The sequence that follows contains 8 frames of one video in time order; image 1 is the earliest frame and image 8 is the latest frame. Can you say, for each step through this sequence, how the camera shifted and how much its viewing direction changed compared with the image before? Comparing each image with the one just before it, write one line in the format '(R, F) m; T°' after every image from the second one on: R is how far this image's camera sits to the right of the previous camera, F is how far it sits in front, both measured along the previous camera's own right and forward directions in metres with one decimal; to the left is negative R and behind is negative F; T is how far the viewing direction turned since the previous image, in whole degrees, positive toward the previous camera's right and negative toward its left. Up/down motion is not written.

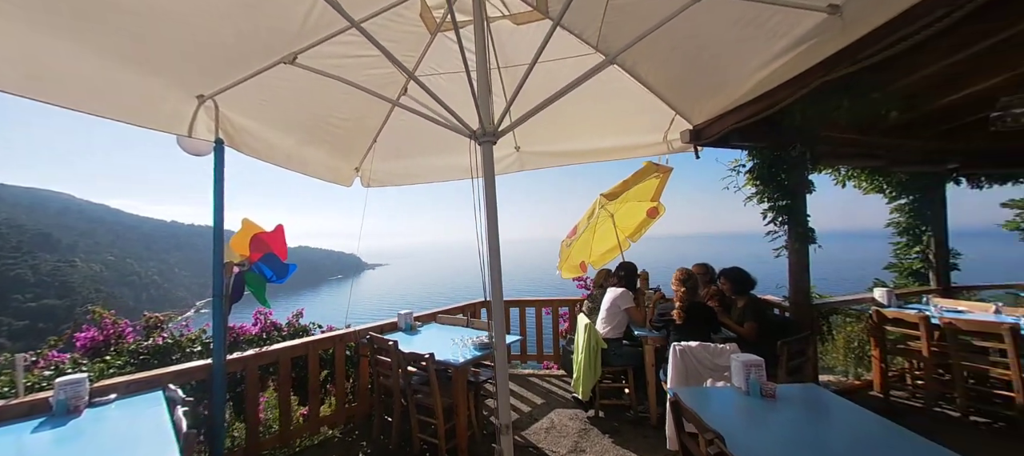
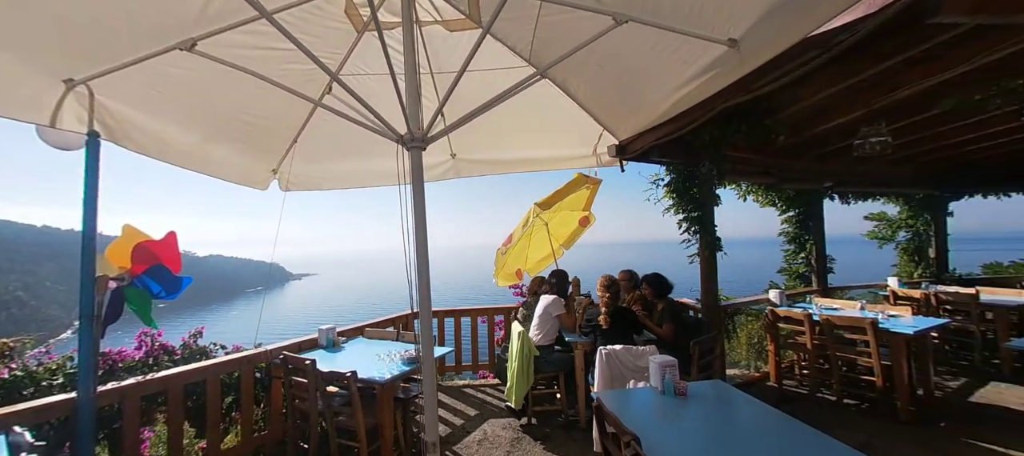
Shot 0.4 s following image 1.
(+0.1, 0.0) m; +9°
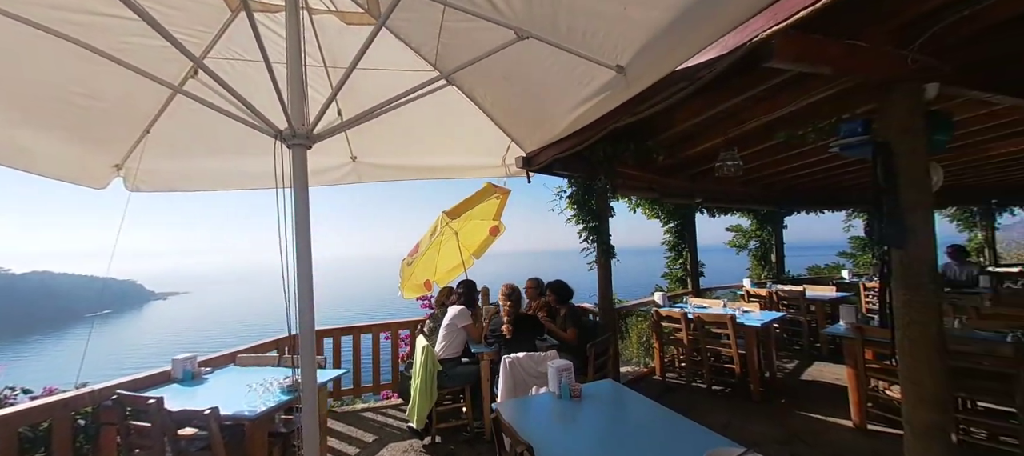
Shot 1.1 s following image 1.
(+0.1, 0.0) m; +13°
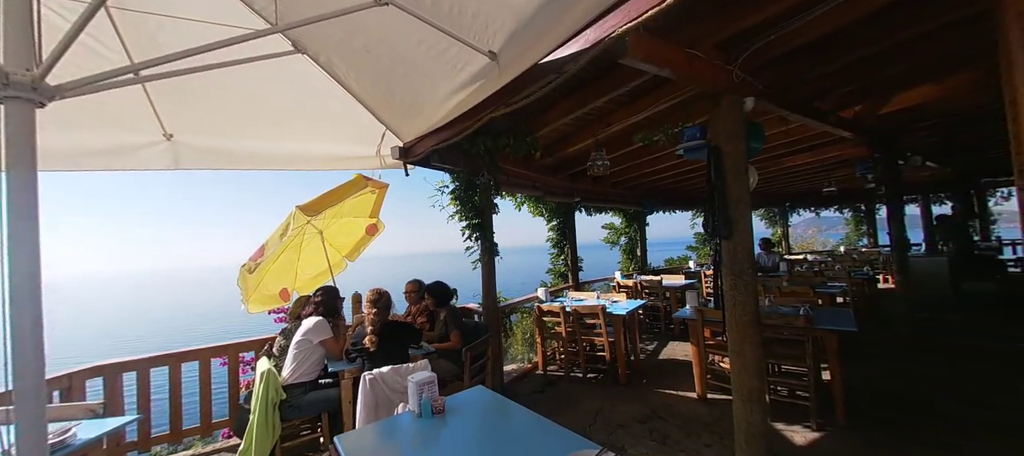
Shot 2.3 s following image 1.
(+0.2, +0.2) m; +16°
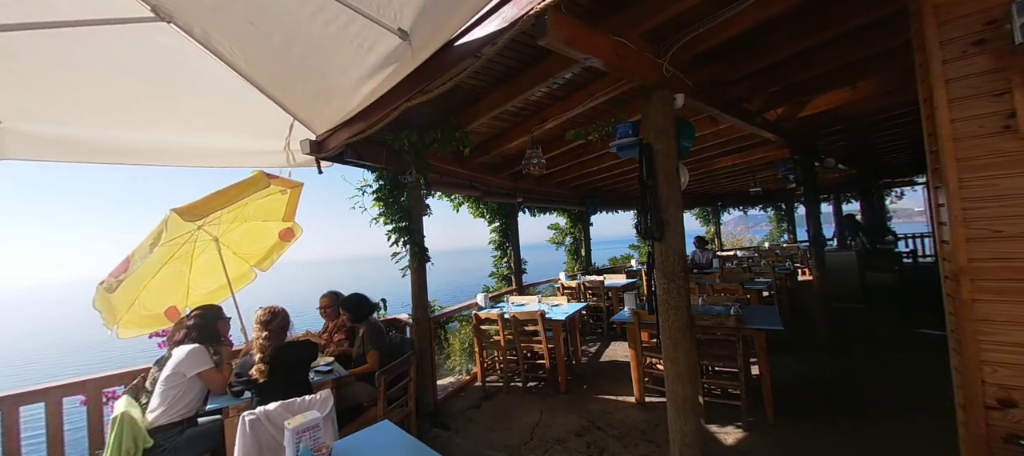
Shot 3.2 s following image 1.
(+0.2, +0.2) m; +7°
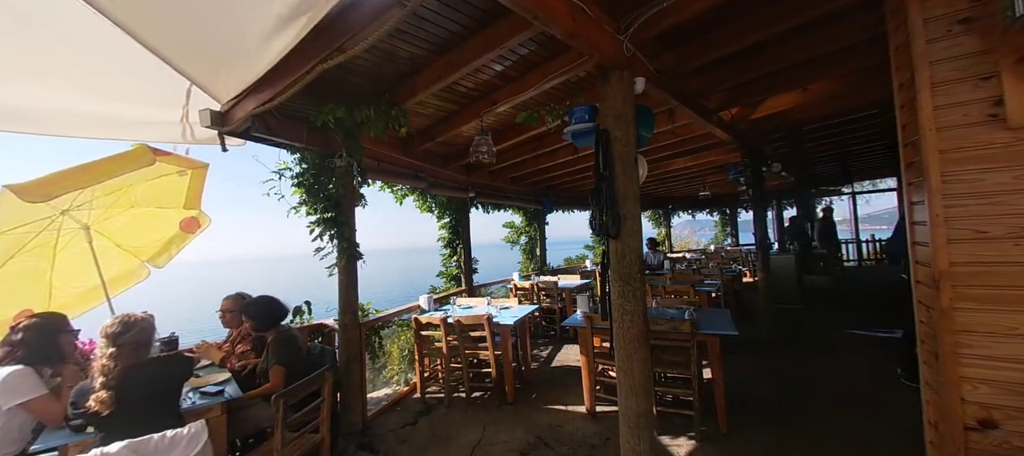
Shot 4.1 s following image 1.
(+0.1, +0.3) m; +6°
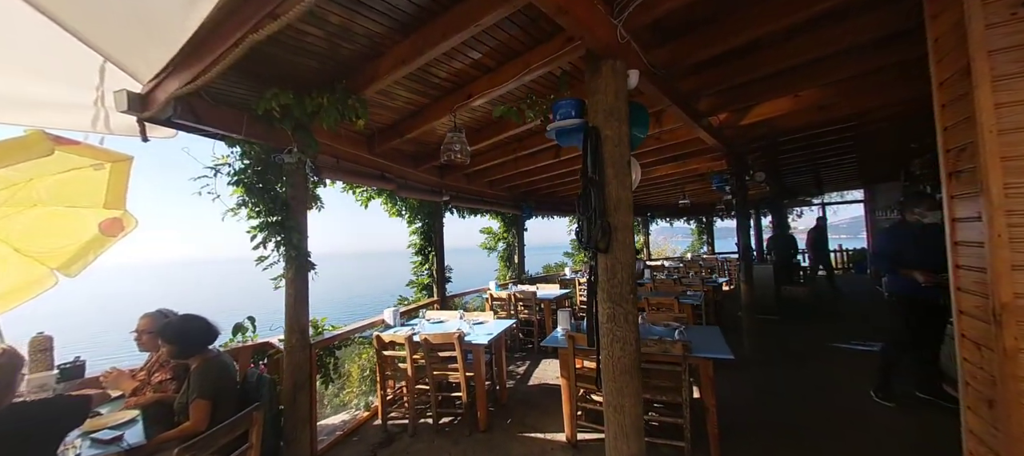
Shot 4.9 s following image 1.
(0.0, +0.3) m; +3°
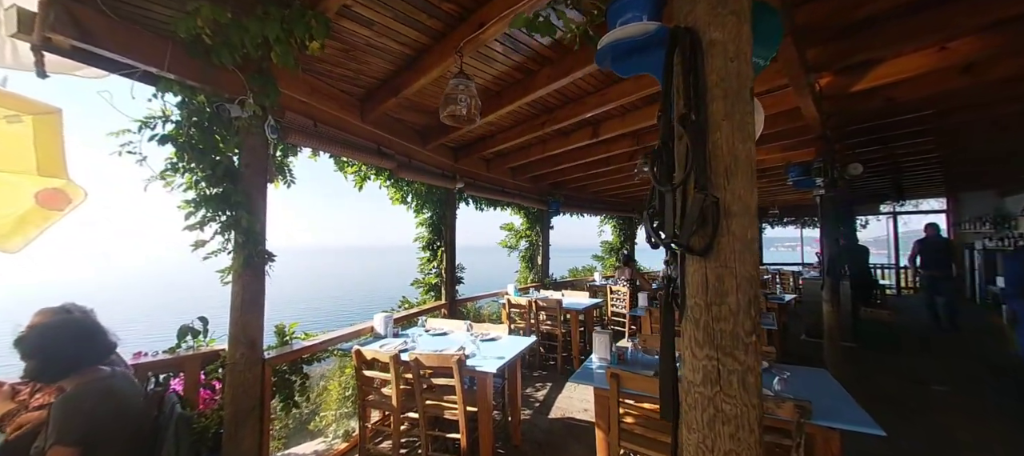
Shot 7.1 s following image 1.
(0.0, +0.7) m; -4°
